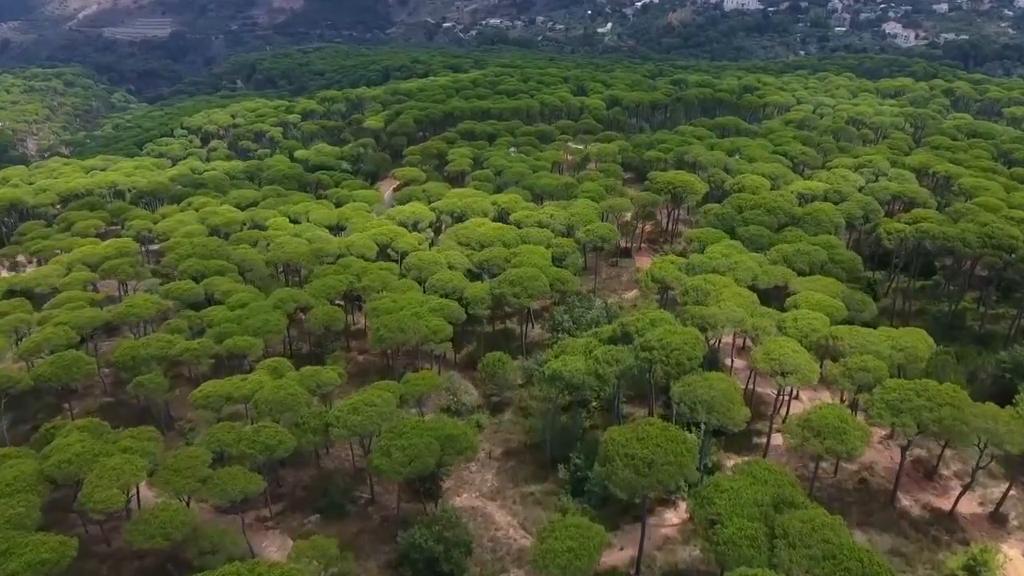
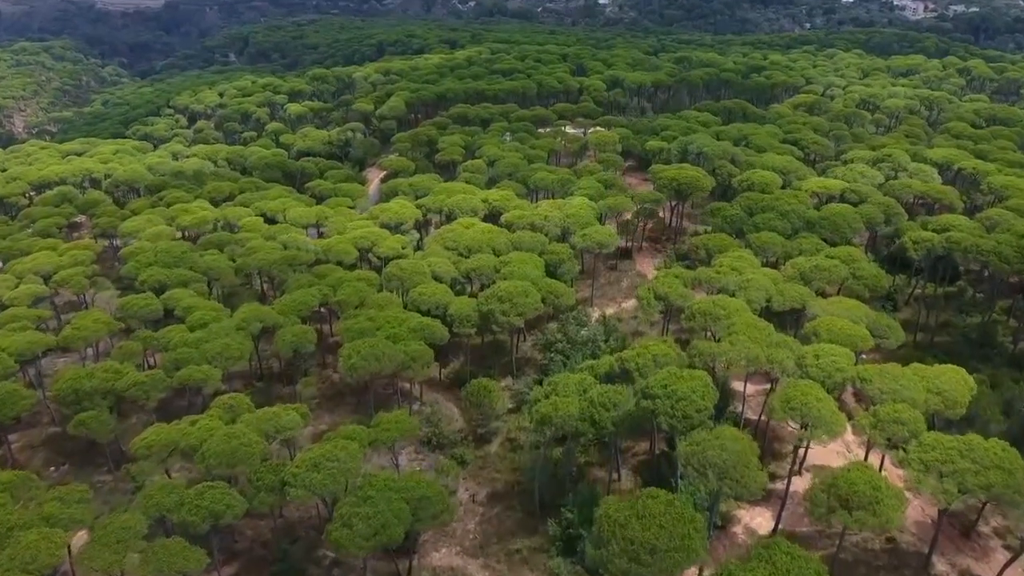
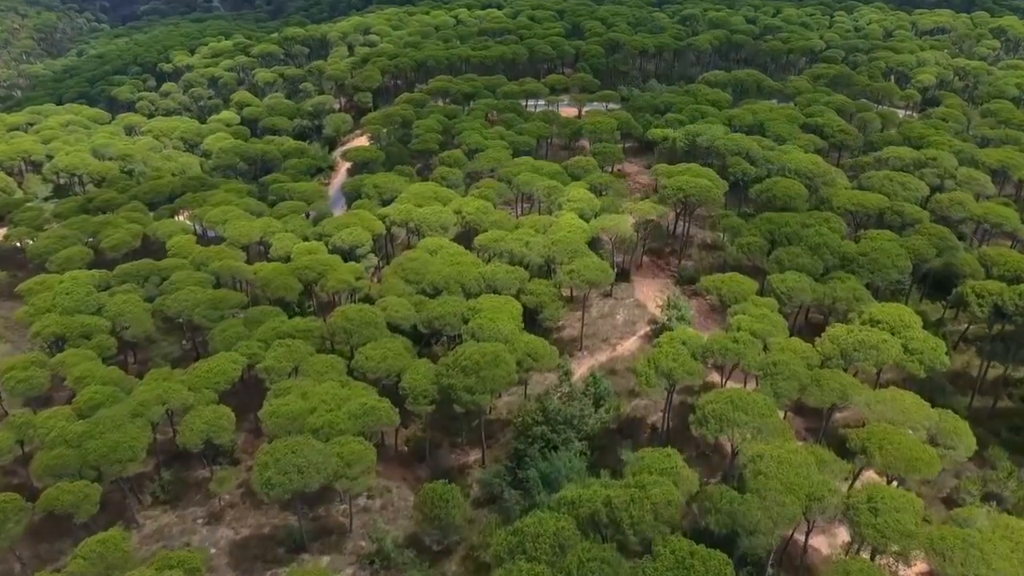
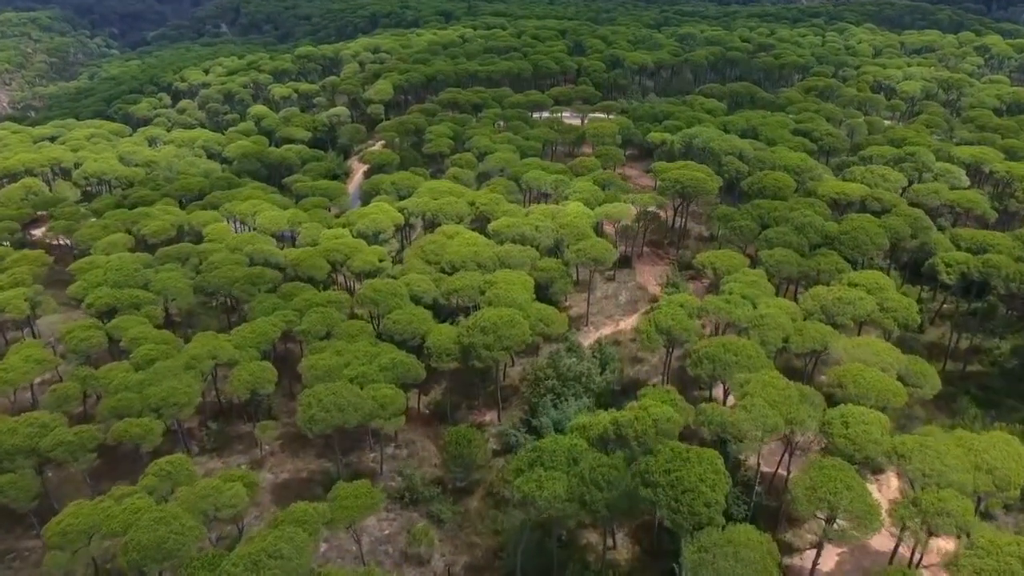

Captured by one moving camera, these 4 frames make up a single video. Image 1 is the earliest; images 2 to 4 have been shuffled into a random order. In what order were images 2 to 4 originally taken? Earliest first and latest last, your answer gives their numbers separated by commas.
2, 4, 3
